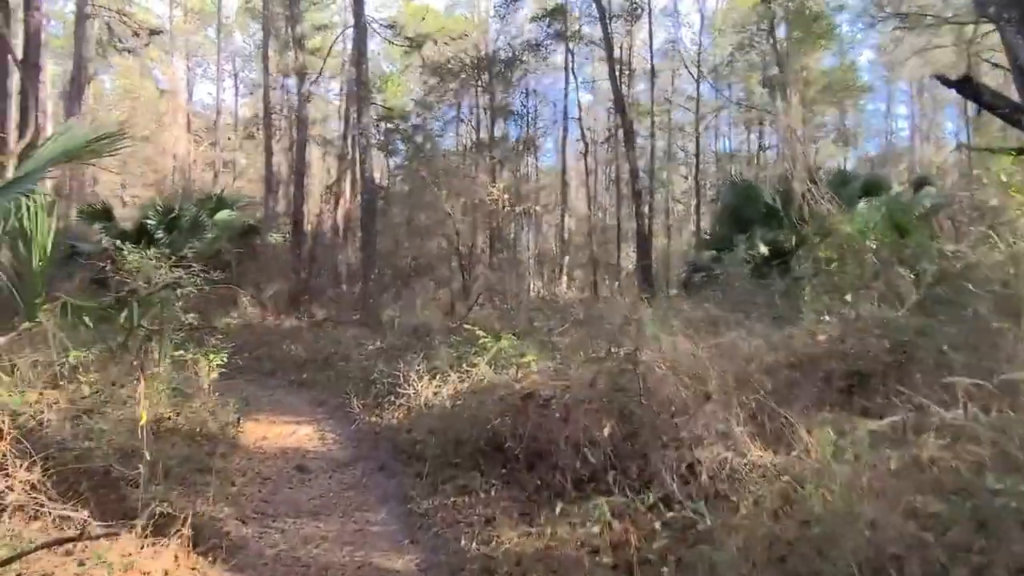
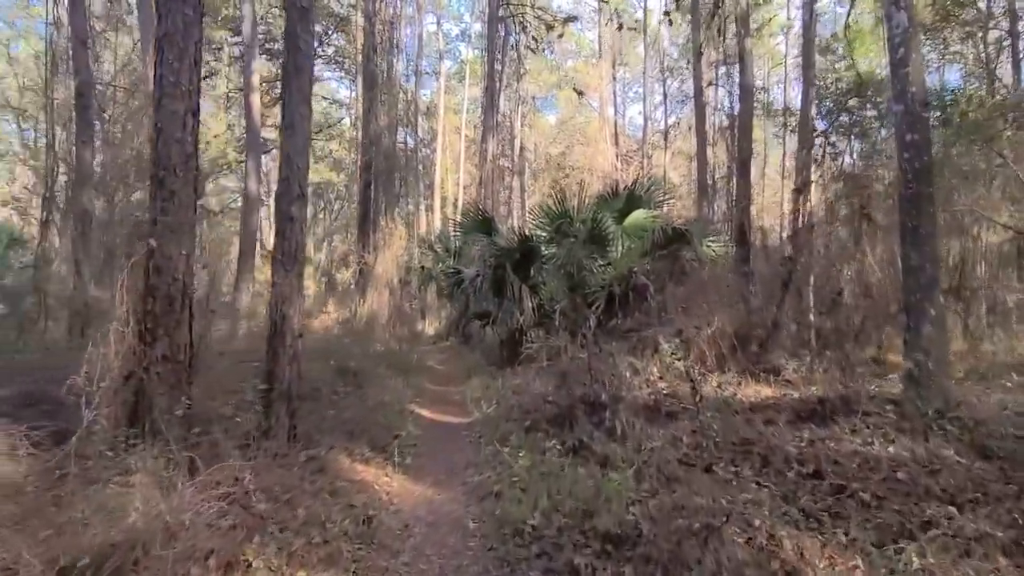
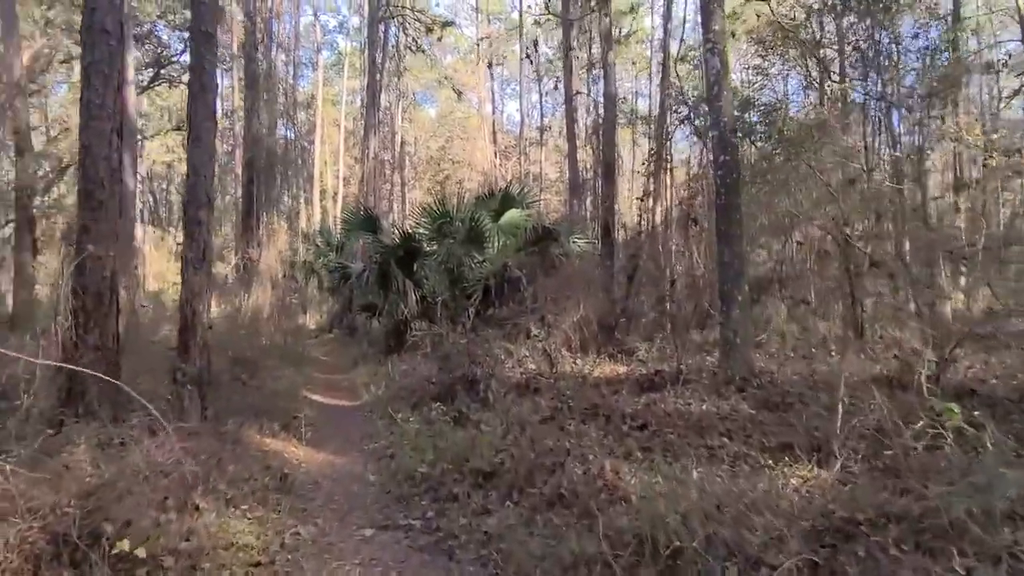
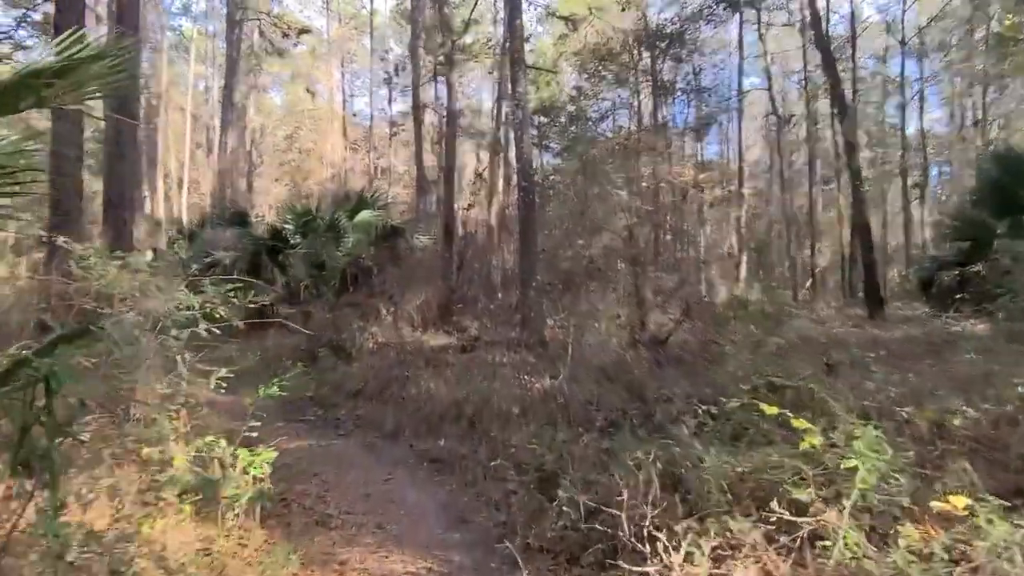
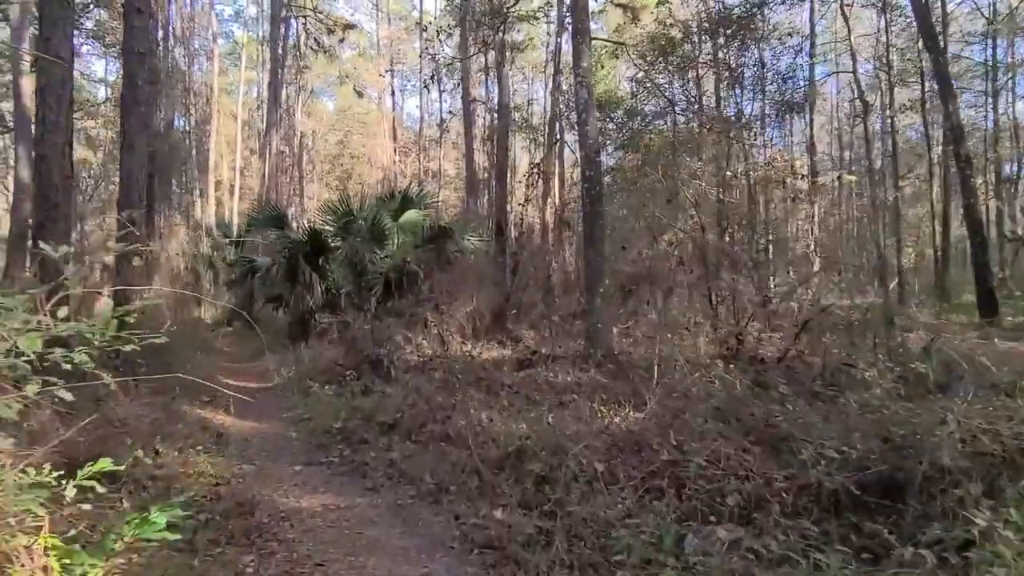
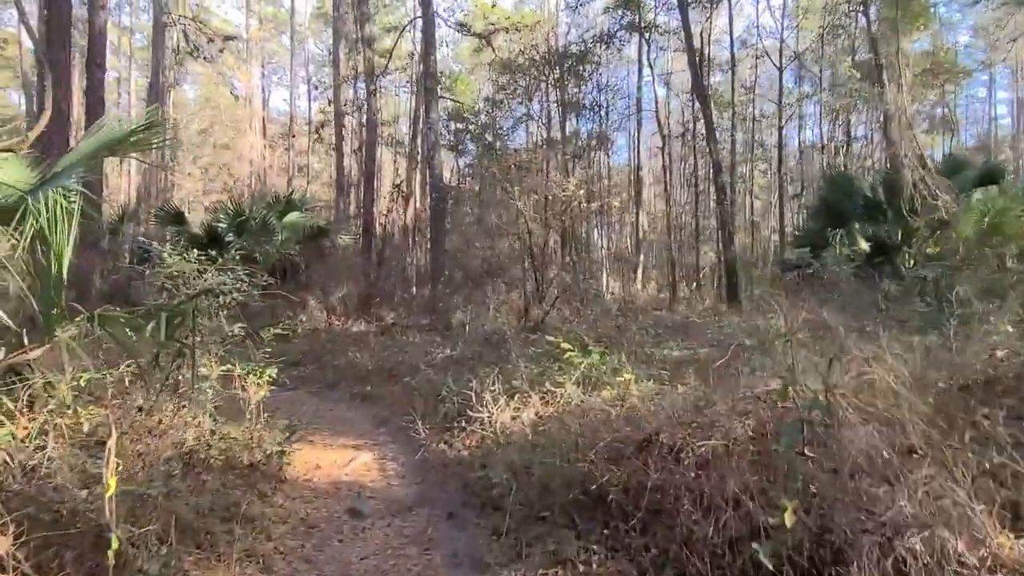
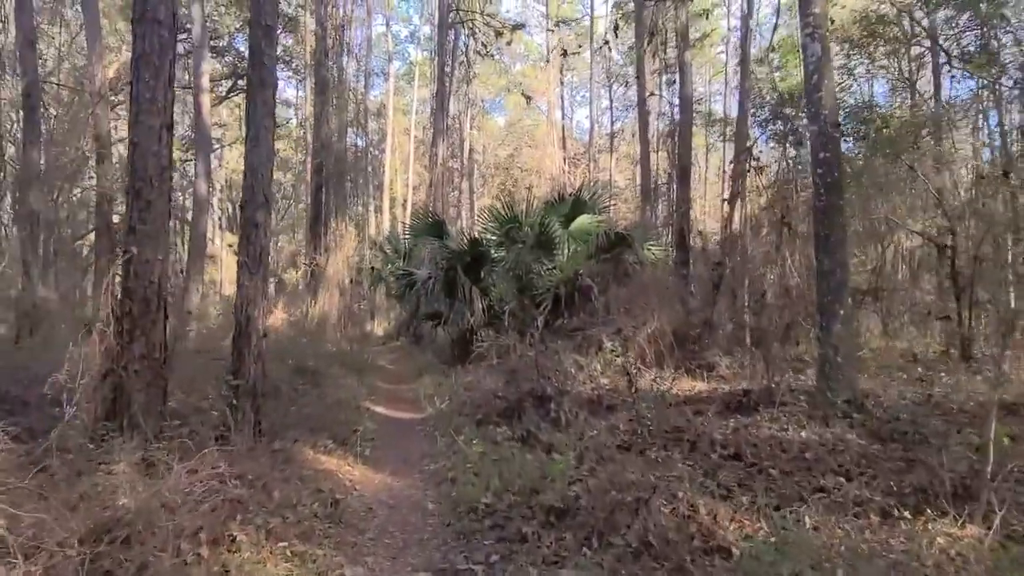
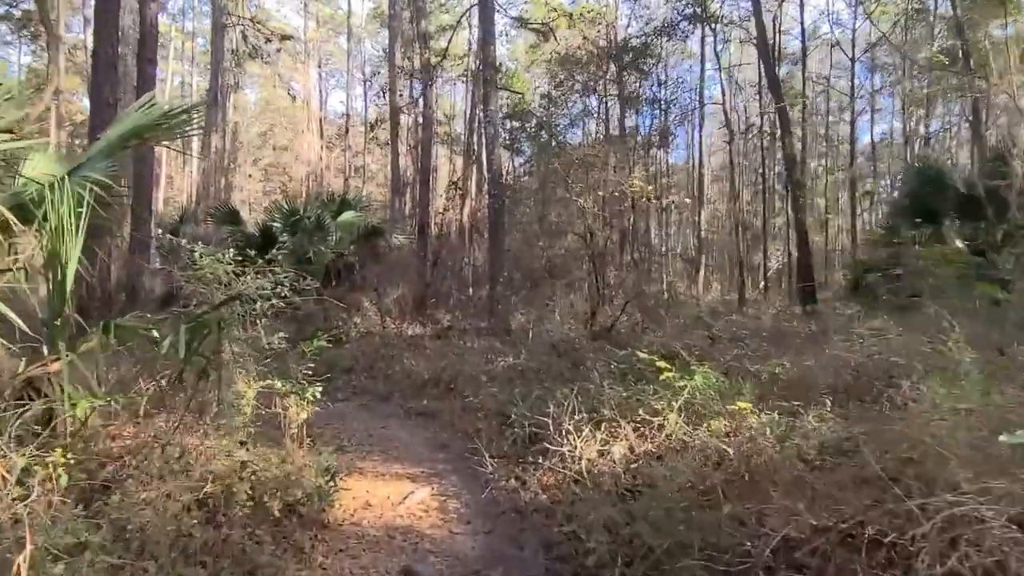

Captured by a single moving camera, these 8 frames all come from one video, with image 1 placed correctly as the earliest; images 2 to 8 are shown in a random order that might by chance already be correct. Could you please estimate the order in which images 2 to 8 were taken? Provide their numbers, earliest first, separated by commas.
6, 8, 4, 5, 3, 7, 2
